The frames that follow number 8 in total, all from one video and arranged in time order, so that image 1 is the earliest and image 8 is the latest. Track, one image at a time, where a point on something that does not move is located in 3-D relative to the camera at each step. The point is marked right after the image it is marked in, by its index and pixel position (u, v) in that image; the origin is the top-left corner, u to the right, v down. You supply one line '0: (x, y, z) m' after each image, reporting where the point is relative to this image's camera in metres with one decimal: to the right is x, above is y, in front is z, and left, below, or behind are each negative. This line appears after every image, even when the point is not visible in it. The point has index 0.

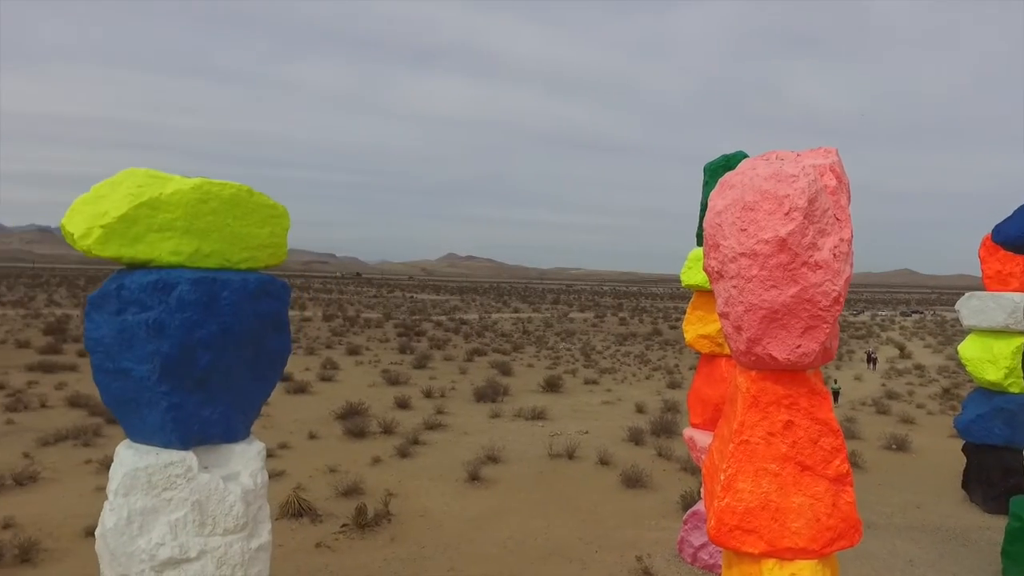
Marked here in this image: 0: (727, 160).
0: (+2.2, +1.3, +6.5) m
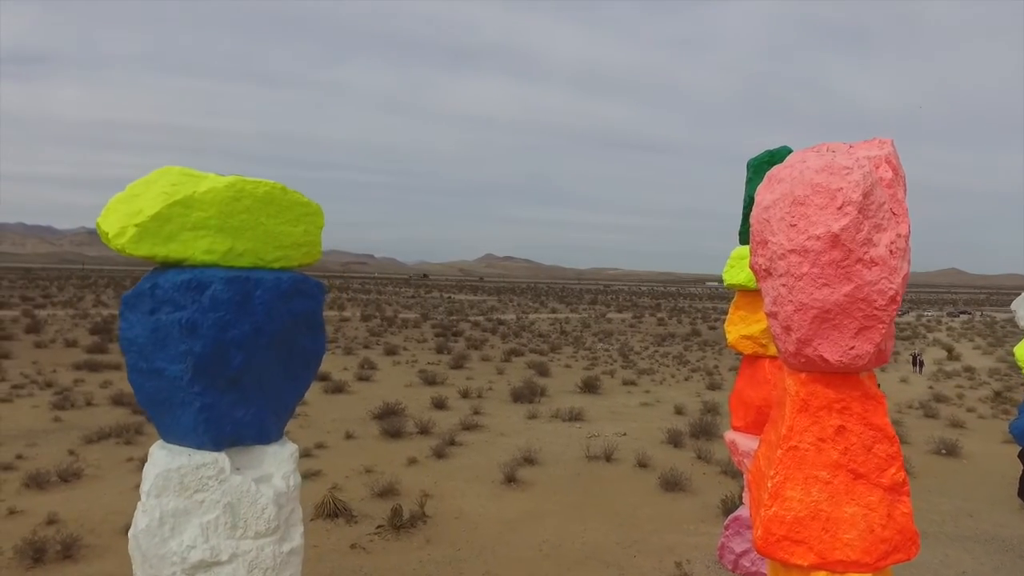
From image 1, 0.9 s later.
0: (+2.5, +1.3, +6.3) m
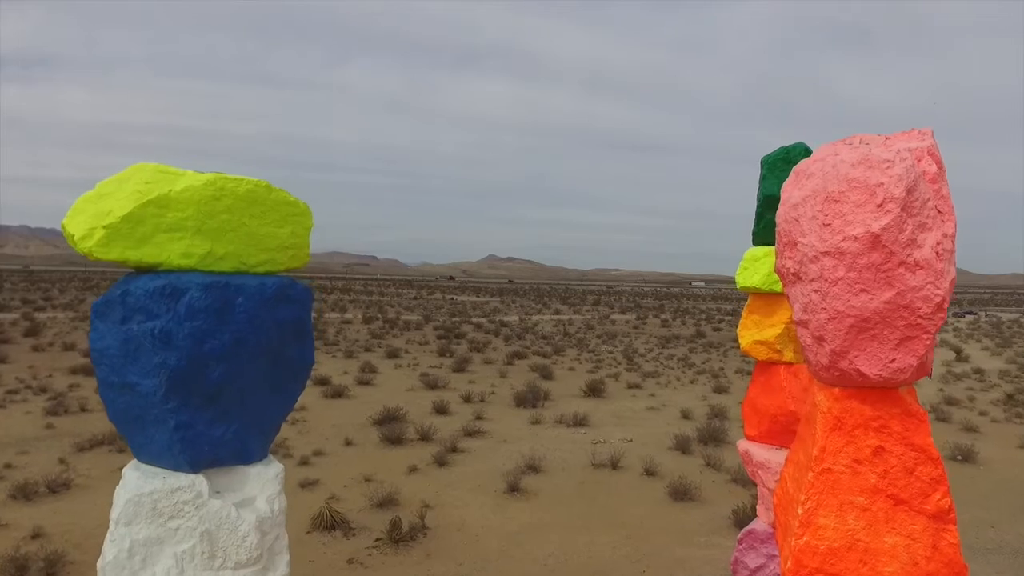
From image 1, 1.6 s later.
0: (+2.5, +1.3, +6.0) m
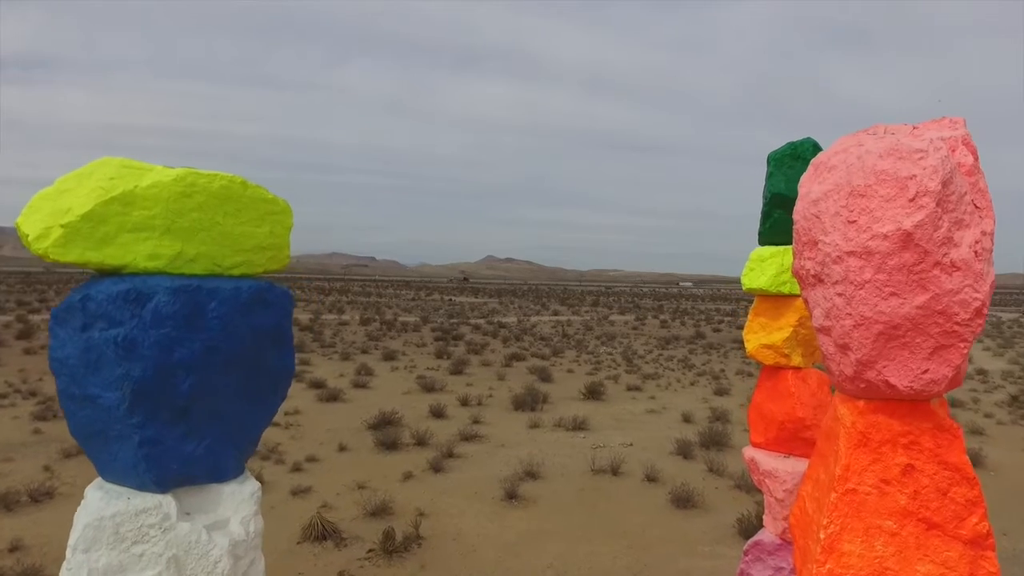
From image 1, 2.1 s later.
0: (+2.5, +1.2, +5.8) m
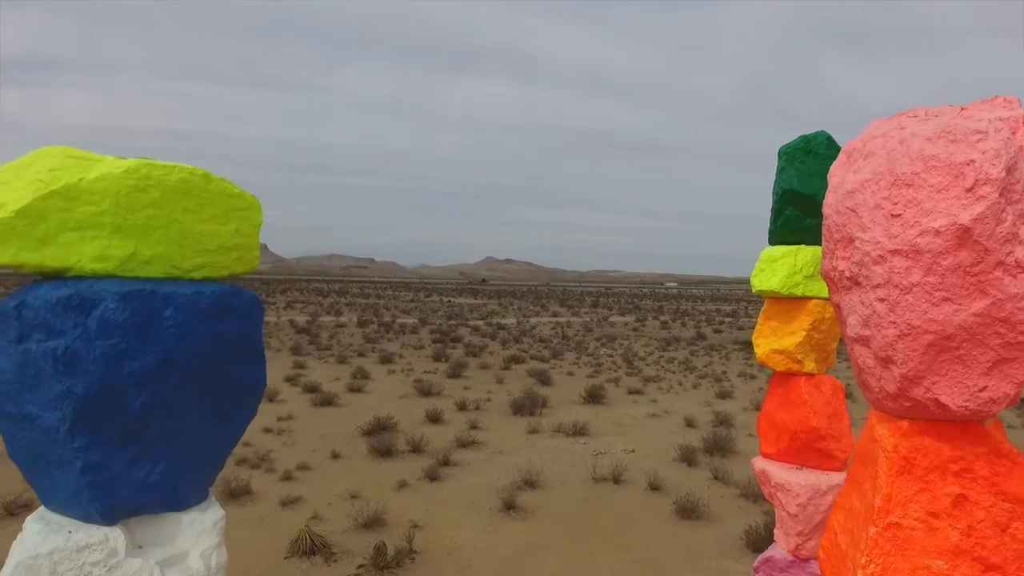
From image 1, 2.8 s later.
0: (+2.5, +1.2, +5.5) m
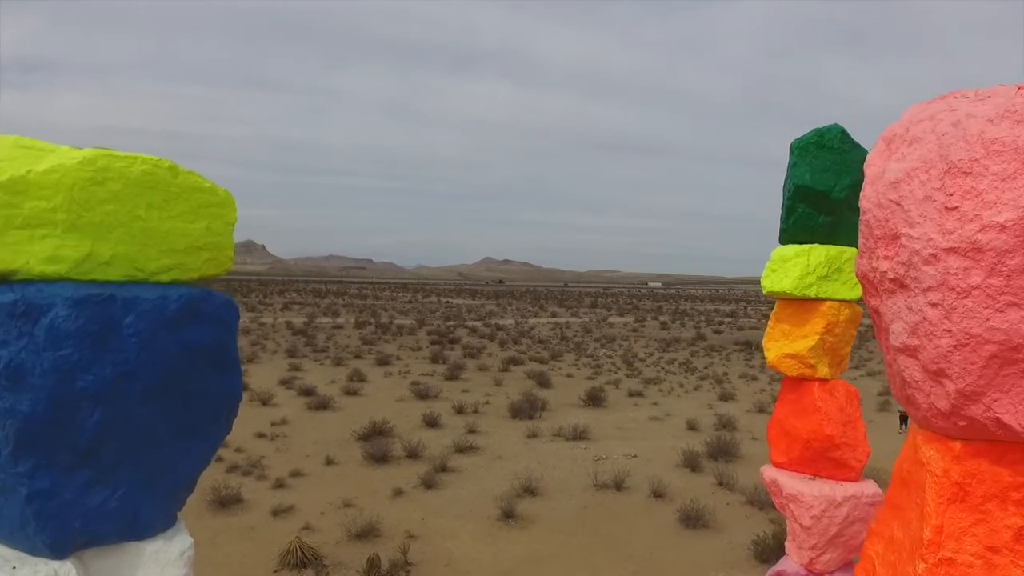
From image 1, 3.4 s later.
0: (+2.5, +1.2, +5.2) m
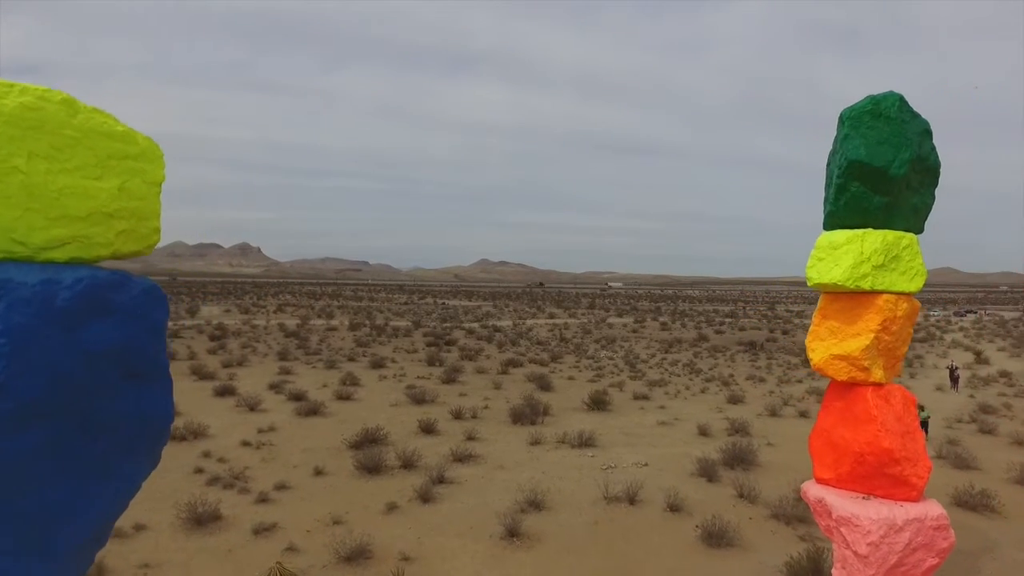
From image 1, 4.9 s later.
0: (+2.5, +1.3, +4.5) m
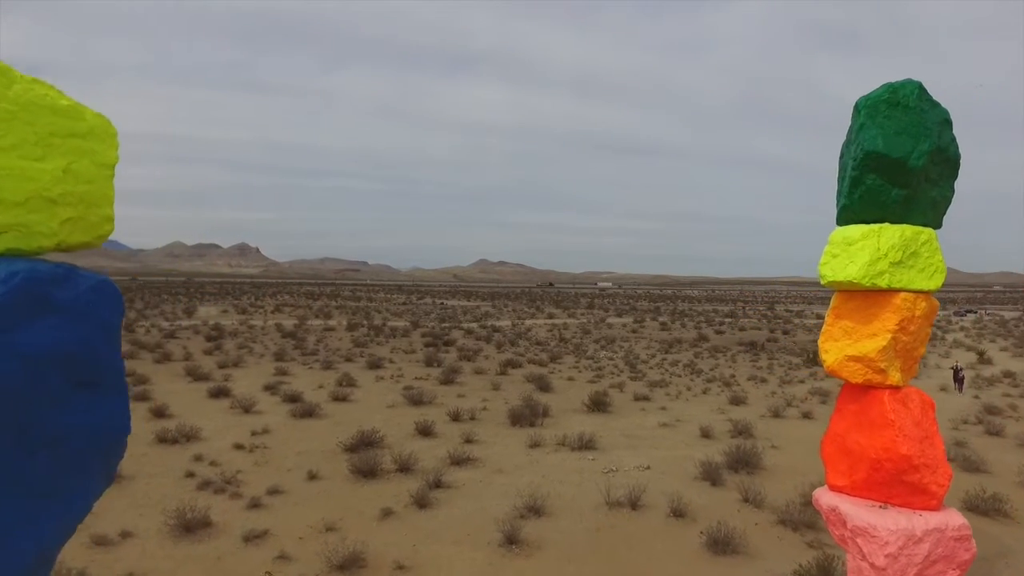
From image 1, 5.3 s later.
0: (+2.5, +1.3, +4.3) m
